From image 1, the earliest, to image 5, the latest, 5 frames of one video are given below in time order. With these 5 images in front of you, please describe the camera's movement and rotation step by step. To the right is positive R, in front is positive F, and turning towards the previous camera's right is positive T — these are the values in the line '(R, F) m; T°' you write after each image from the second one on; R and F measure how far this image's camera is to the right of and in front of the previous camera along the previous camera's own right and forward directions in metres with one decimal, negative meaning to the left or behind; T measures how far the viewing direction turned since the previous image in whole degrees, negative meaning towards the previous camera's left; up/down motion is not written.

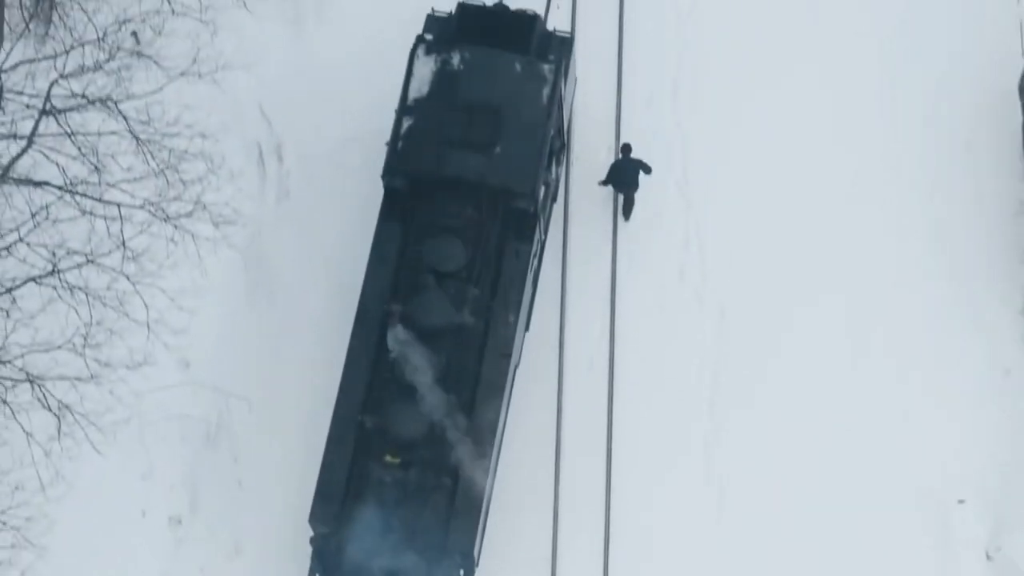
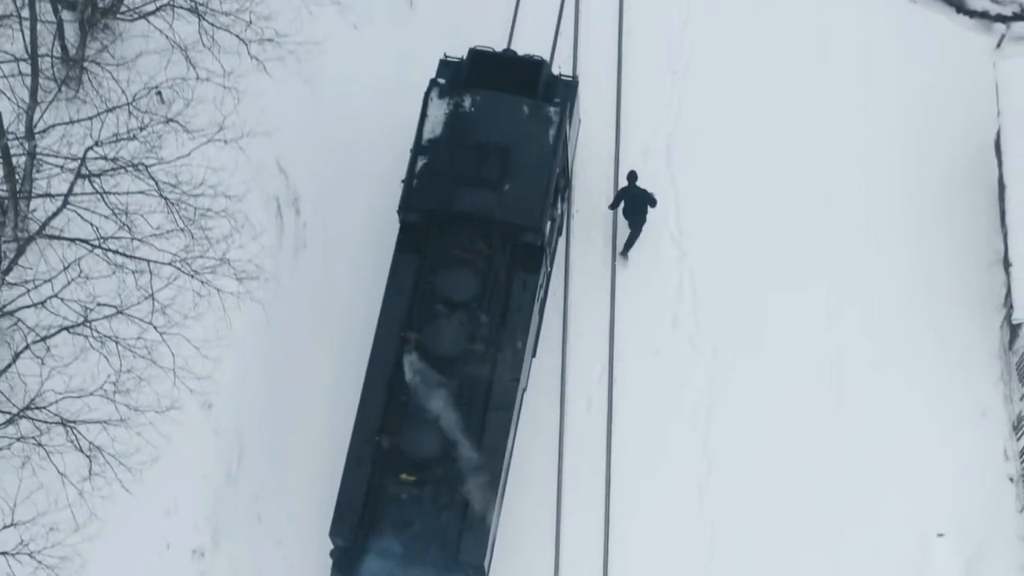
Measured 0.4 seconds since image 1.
(+0.1, -0.5) m; -1°
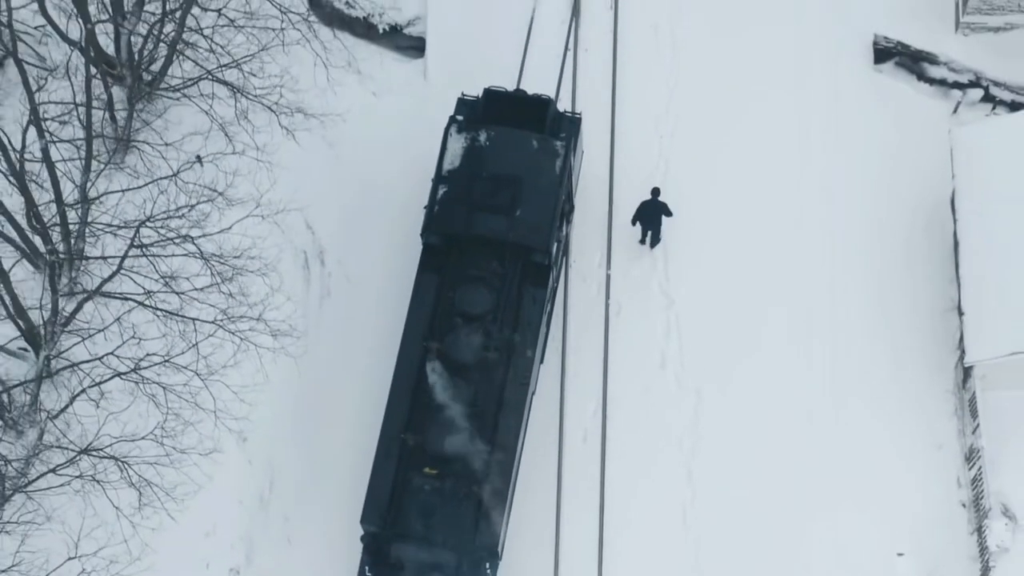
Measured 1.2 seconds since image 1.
(+0.1, -1.0) m; -1°
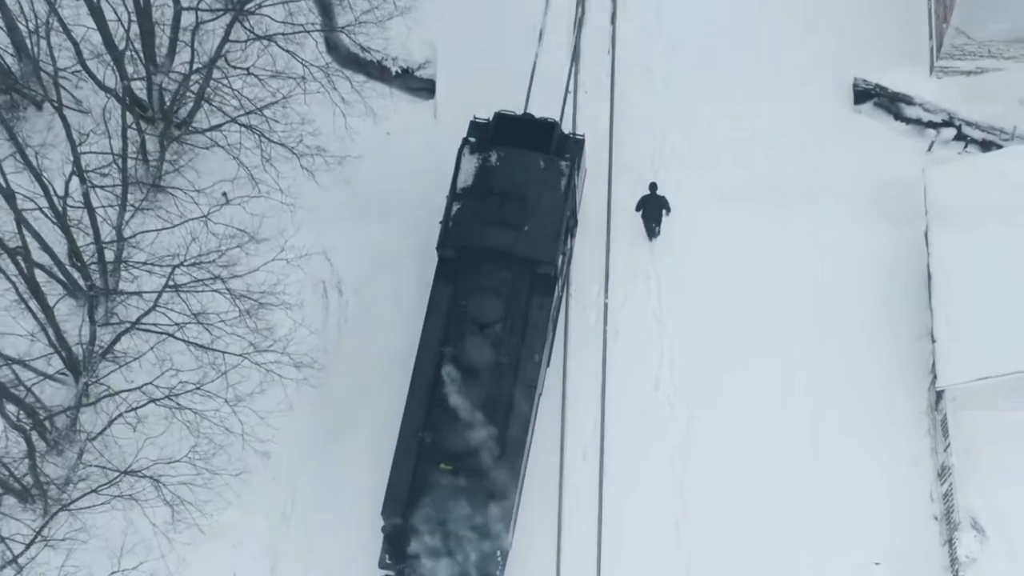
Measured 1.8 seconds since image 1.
(0.0, -0.7) m; 0°
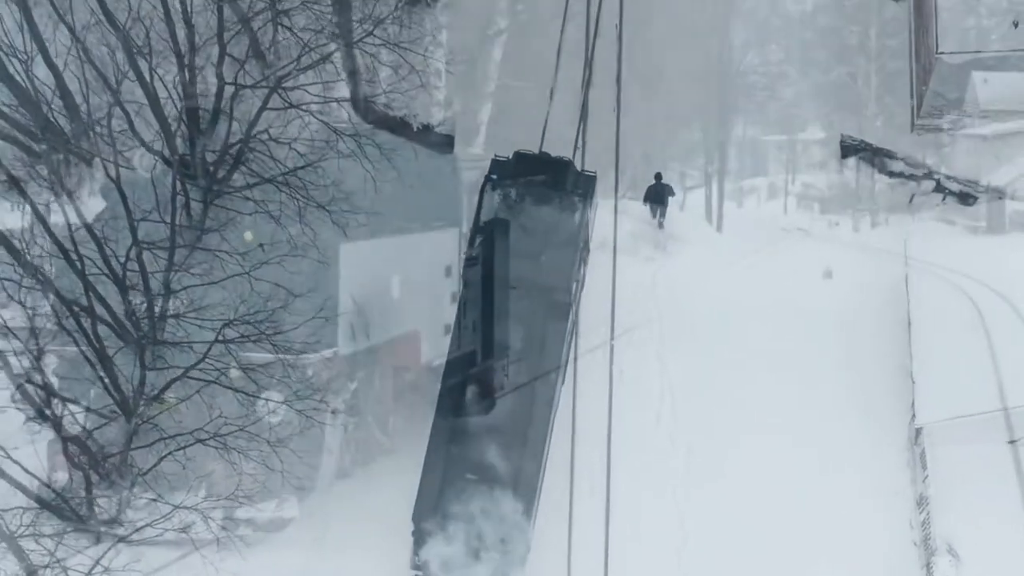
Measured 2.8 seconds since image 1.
(+0.1, -1.0) m; -1°
